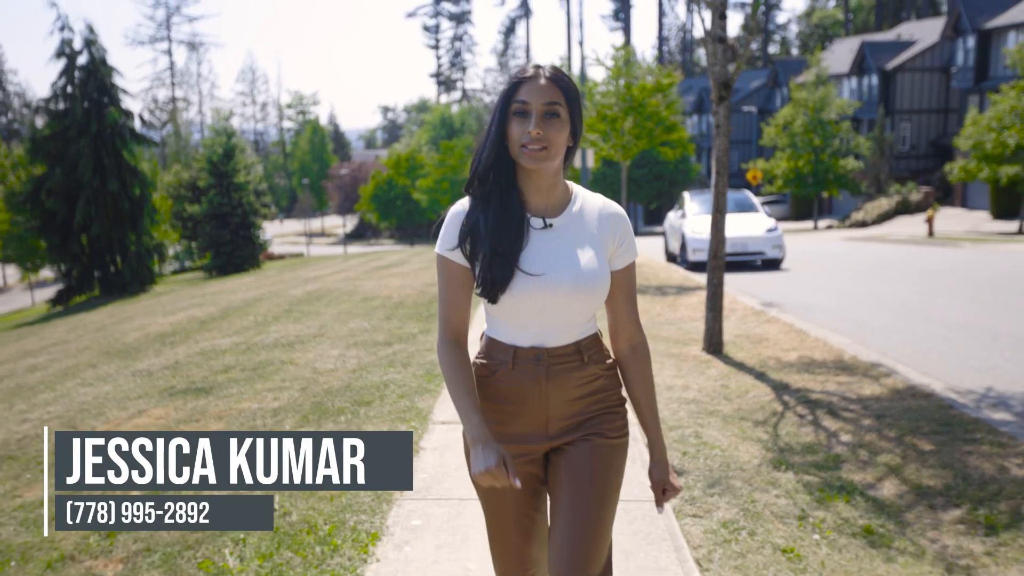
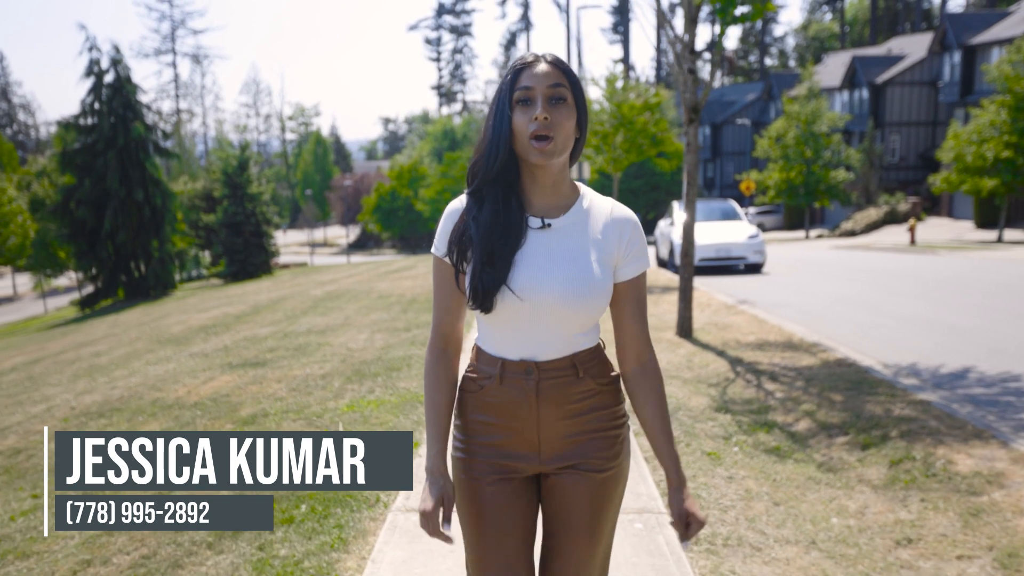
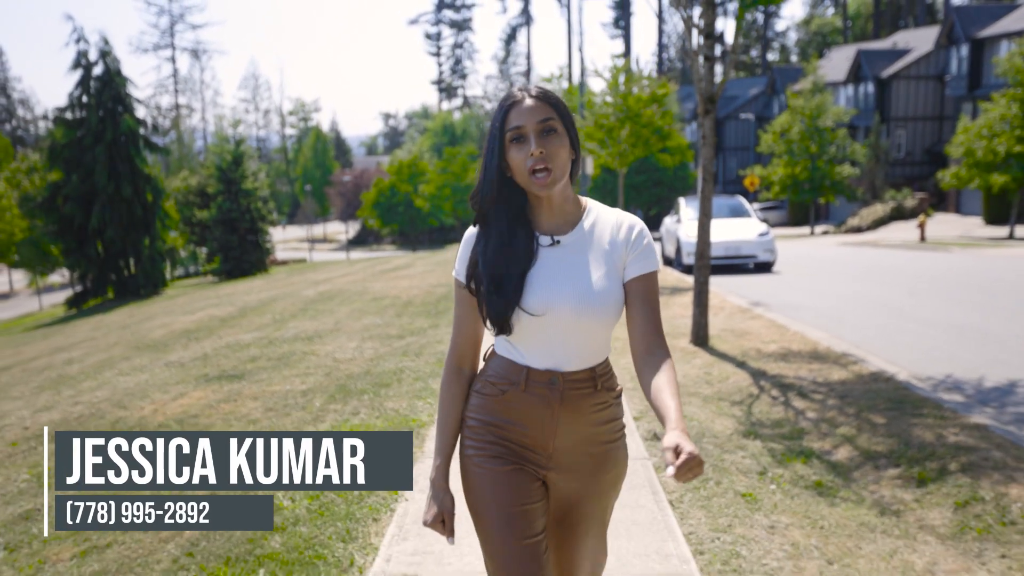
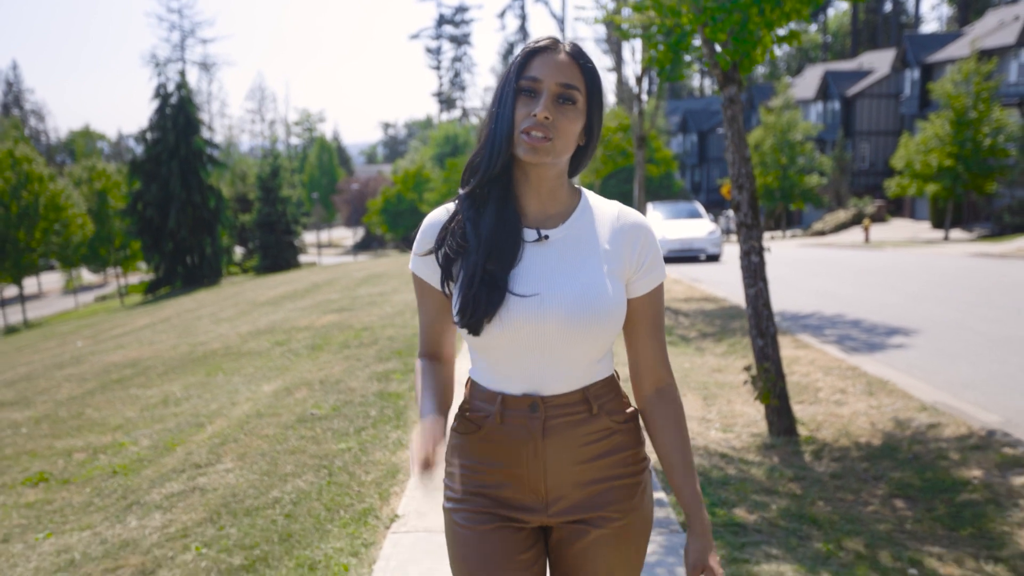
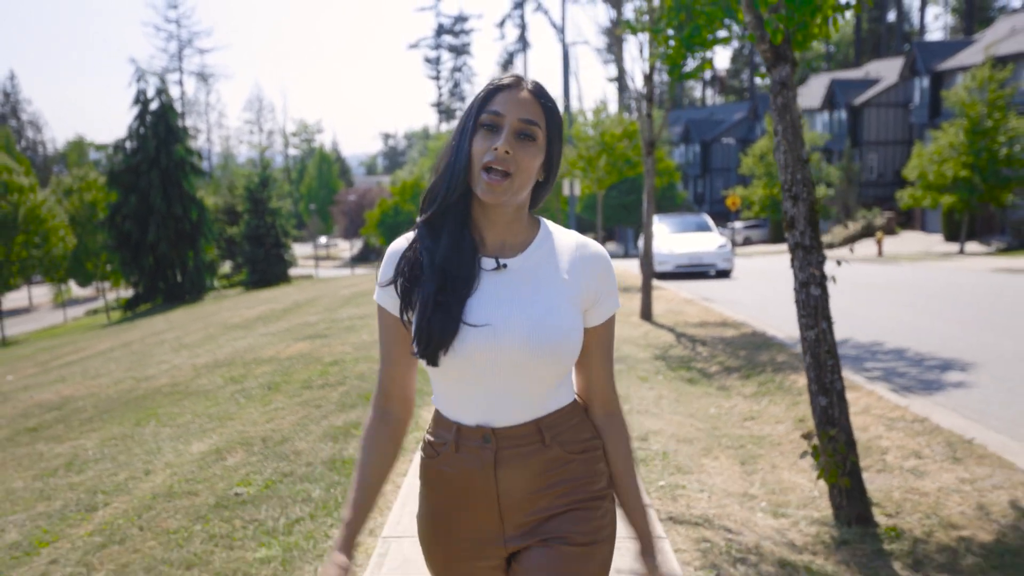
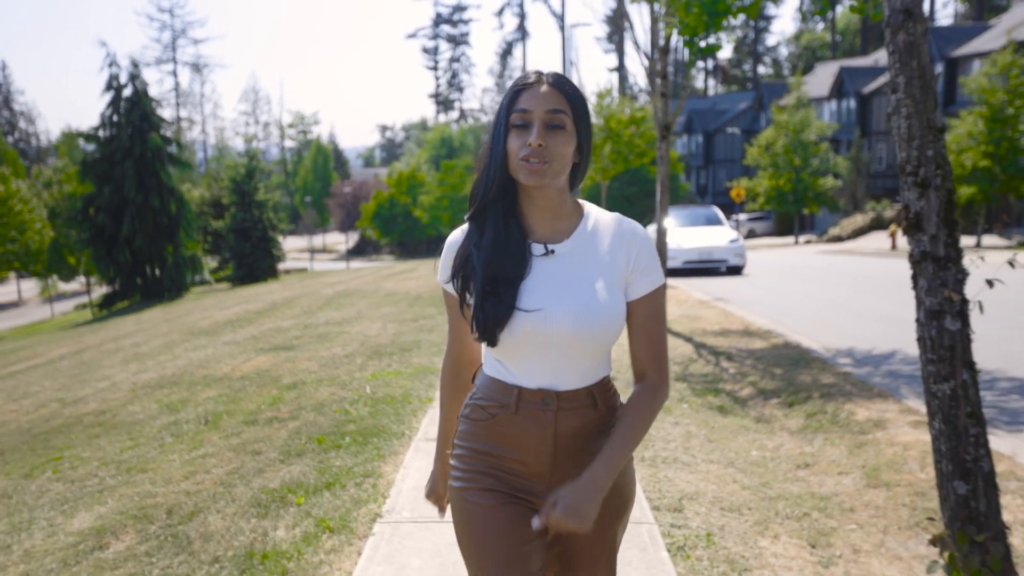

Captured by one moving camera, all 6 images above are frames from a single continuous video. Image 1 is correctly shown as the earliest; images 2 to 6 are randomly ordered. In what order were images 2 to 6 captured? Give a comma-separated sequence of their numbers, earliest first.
3, 2, 6, 5, 4
